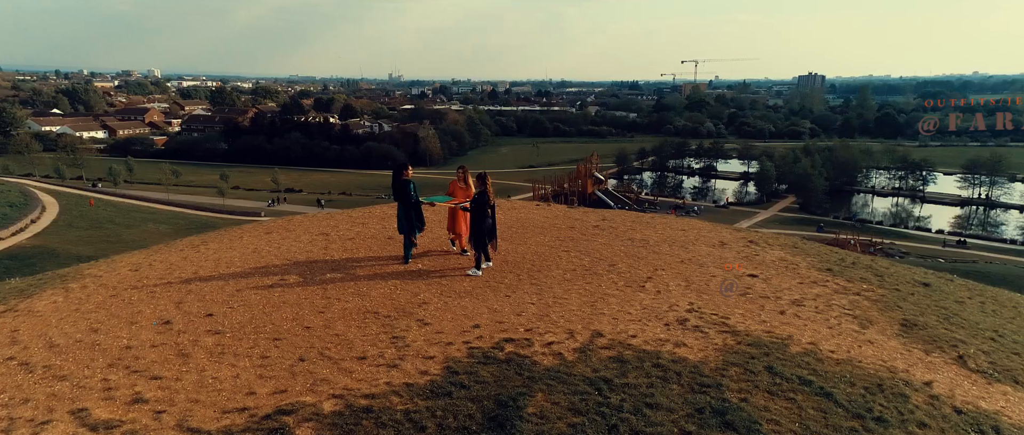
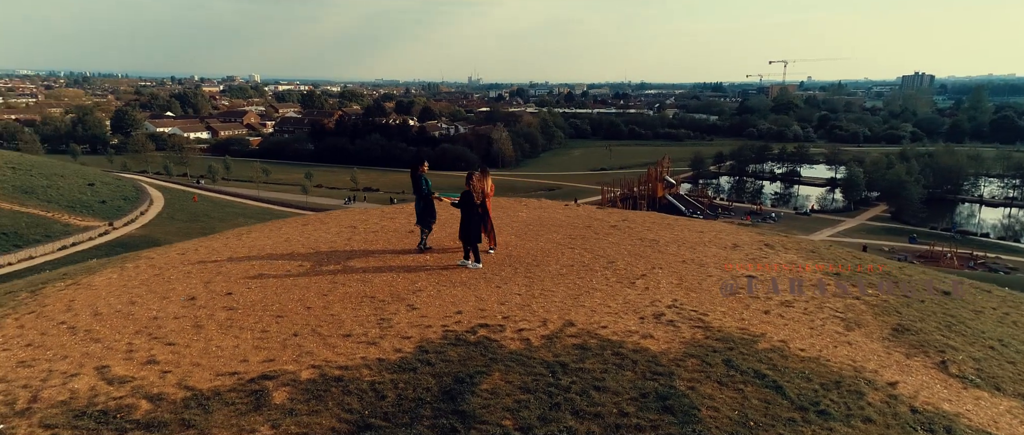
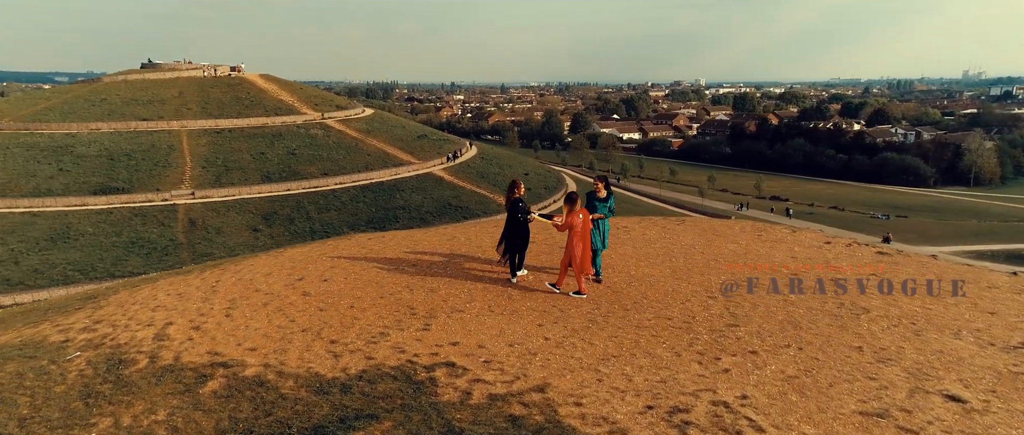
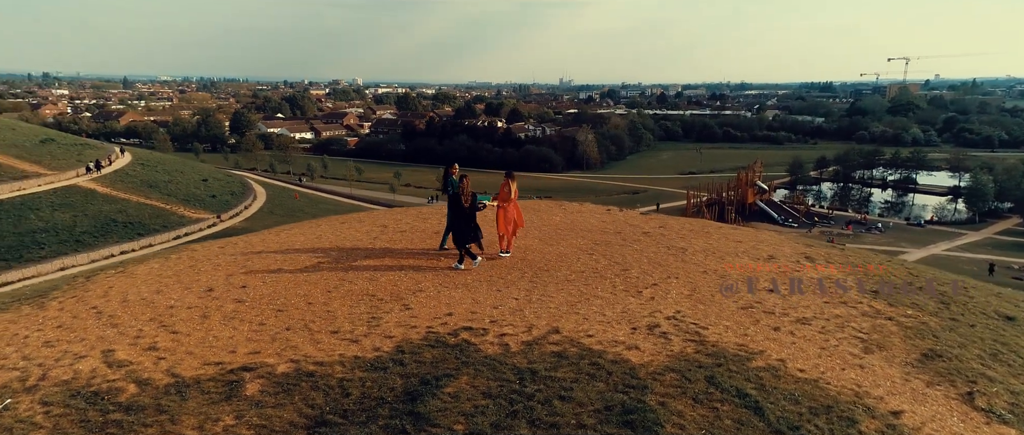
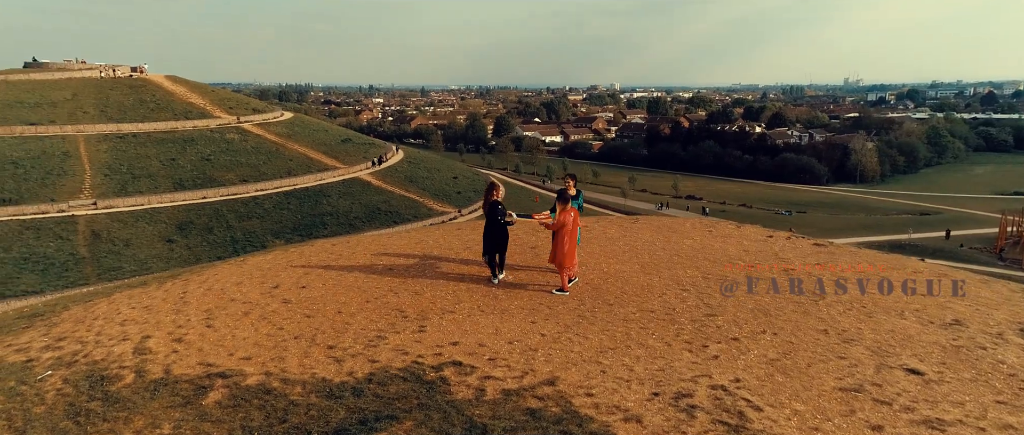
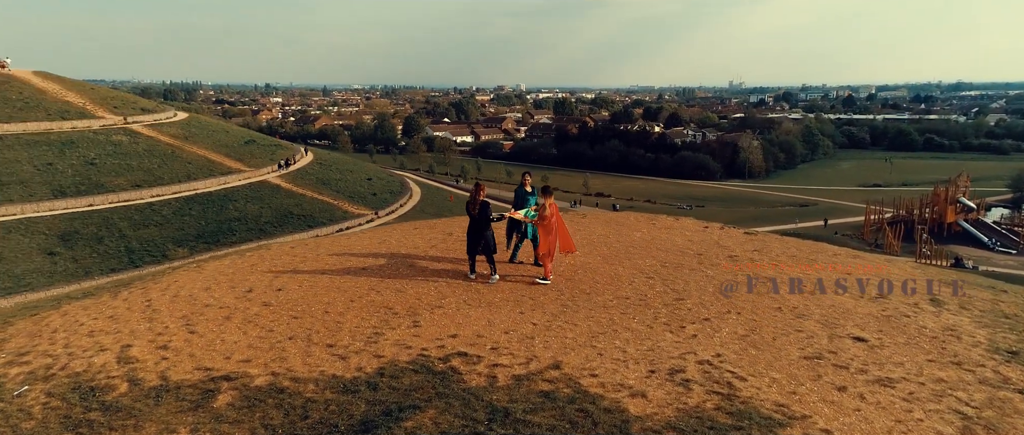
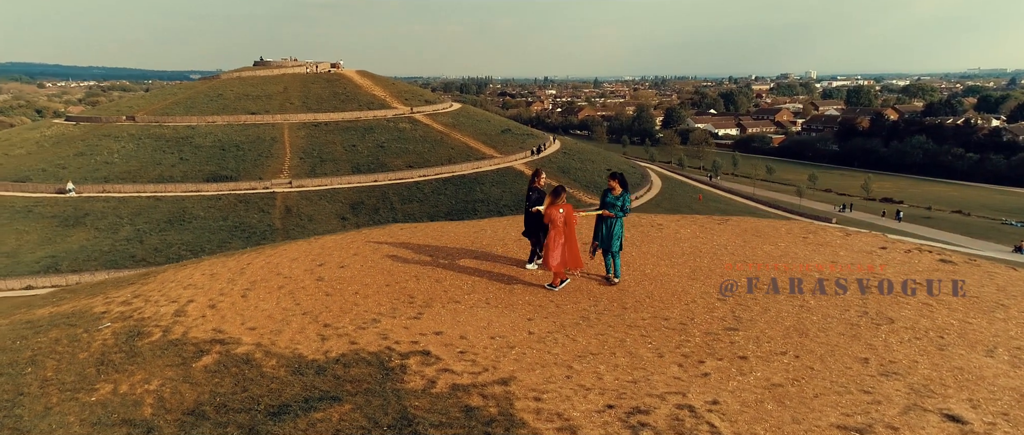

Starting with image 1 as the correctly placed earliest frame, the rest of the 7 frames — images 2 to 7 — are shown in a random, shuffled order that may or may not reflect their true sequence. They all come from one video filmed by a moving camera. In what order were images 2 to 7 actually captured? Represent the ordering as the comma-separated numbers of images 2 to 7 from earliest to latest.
2, 4, 6, 5, 3, 7
